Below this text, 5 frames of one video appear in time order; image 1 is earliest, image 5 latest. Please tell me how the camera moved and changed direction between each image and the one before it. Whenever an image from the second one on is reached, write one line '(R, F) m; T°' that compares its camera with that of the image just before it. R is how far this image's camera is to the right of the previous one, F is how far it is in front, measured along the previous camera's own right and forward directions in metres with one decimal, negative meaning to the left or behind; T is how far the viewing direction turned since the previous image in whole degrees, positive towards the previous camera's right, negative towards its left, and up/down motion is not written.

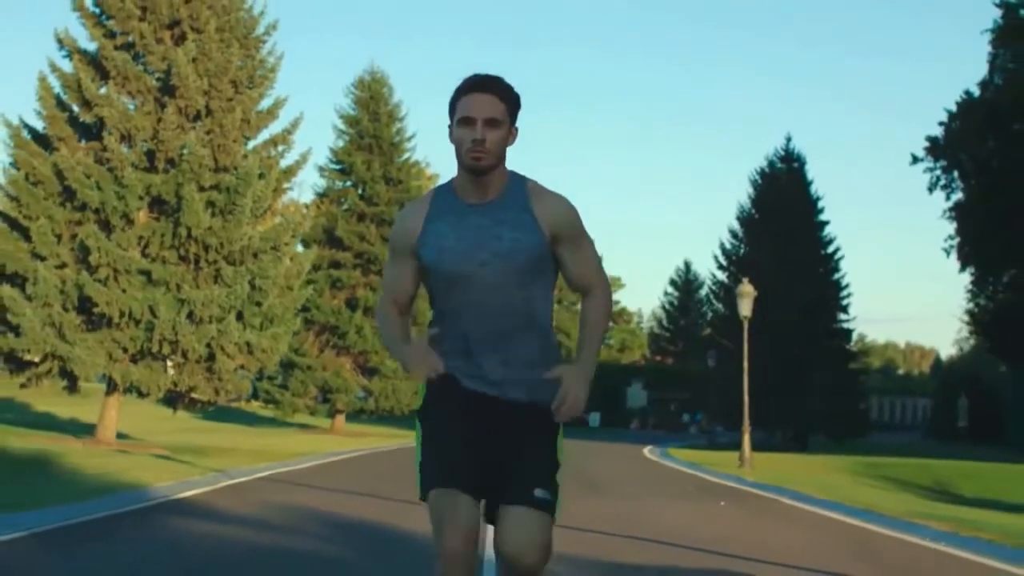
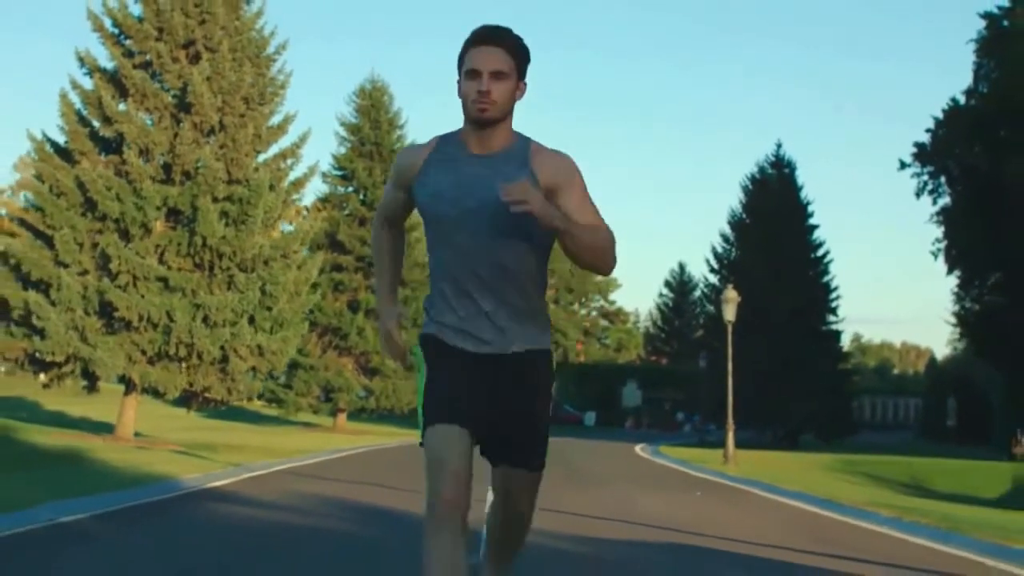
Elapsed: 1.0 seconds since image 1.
(0.0, -1.8) m; 0°
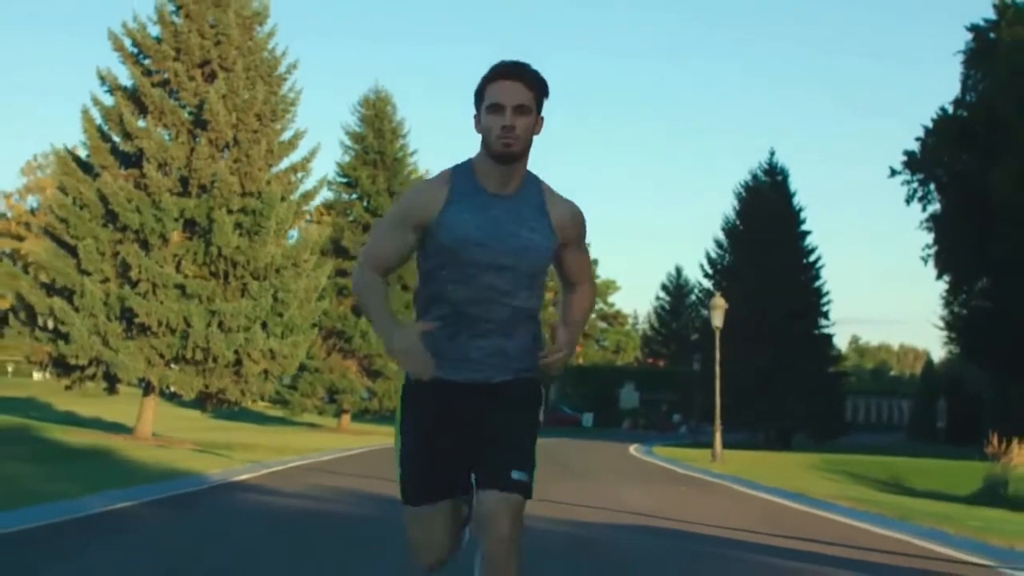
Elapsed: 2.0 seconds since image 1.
(0.0, -1.8) m; 0°
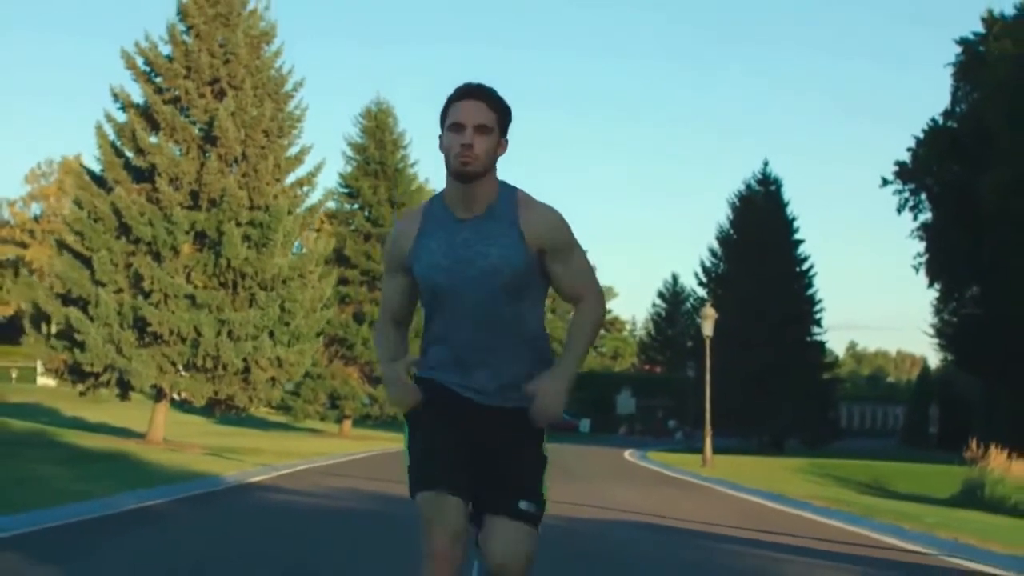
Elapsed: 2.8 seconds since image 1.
(0.0, -1.3) m; 0°
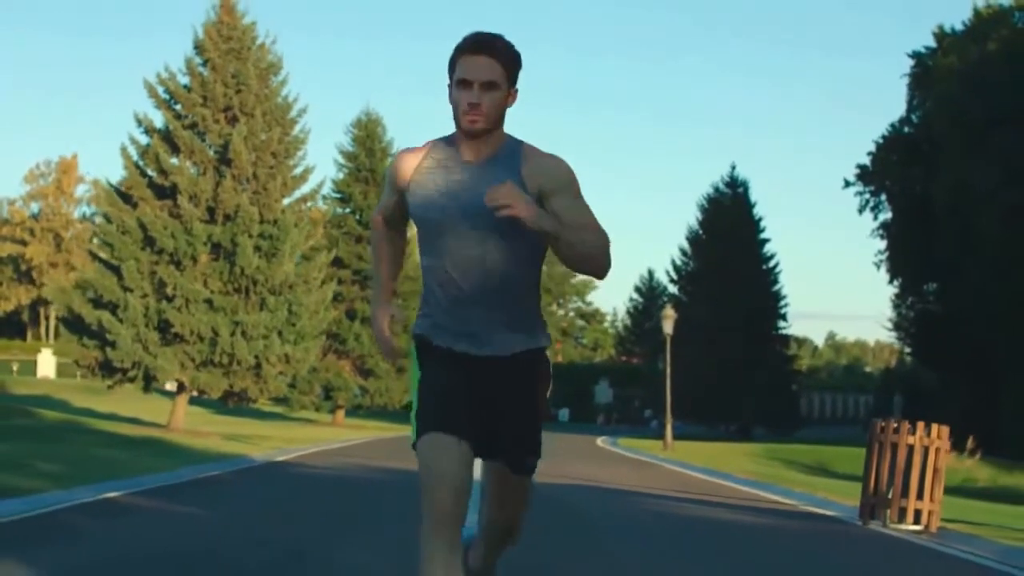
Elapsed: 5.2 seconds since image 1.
(0.0, -4.4) m; +1°
